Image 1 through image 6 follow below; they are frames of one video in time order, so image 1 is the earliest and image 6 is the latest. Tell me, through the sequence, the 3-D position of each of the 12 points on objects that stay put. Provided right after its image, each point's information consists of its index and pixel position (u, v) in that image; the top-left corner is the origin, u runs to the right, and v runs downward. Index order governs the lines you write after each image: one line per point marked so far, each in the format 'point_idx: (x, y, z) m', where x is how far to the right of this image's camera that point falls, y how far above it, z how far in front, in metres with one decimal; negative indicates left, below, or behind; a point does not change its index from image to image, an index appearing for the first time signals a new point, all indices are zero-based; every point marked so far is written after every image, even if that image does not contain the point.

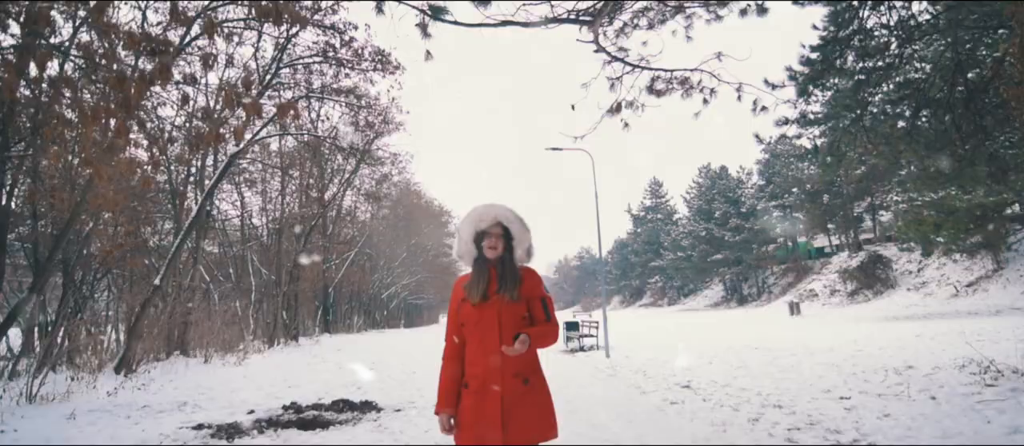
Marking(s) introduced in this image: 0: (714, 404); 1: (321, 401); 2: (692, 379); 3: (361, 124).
0: (+2.2, -2.0, +7.8) m
1: (-2.3, -2.1, +8.7) m
2: (+2.6, -2.3, +10.5) m
3: (-3.7, +2.5, +17.5) m
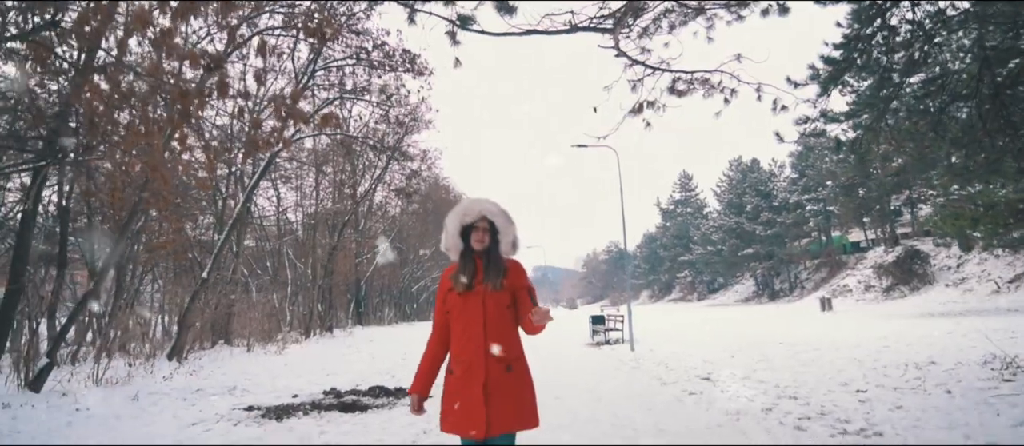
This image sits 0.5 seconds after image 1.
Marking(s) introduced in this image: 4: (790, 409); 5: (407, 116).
0: (+2.5, -1.9, +8.1) m
1: (-2.0, -2.1, +9.2) m
2: (+3.0, -2.2, +10.8) m
3: (-3.0, +2.6, +18.1) m
4: (+2.7, -1.8, +7.0) m
5: (-2.8, +2.9, +19.2) m
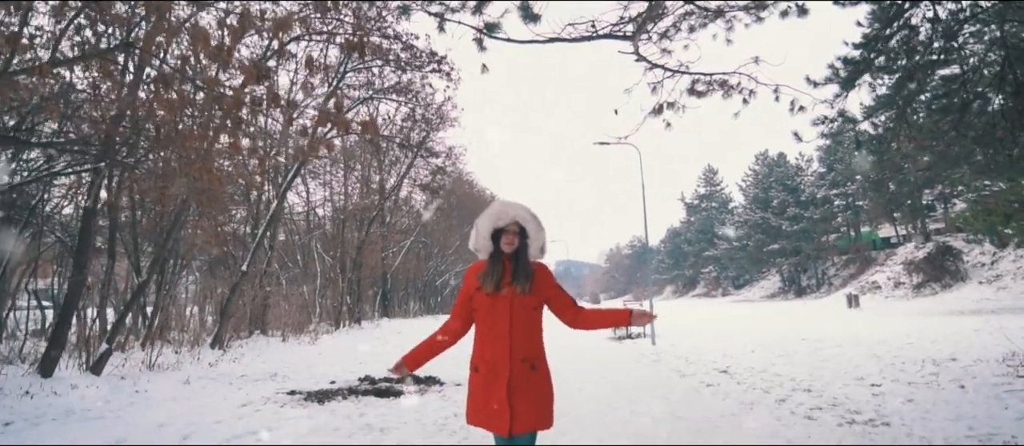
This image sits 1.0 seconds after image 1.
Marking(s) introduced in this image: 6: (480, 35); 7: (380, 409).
0: (+2.7, -1.9, +8.4) m
1: (-1.7, -2.1, +9.7) m
2: (+3.4, -2.2, +11.1) m
3: (-2.4, +2.7, +18.5) m
4: (+2.9, -1.8, +7.3) m
5: (-2.2, +3.0, +19.6) m
6: (-0.3, +2.0, +7.6) m
7: (-1.3, -1.8, +7.0) m
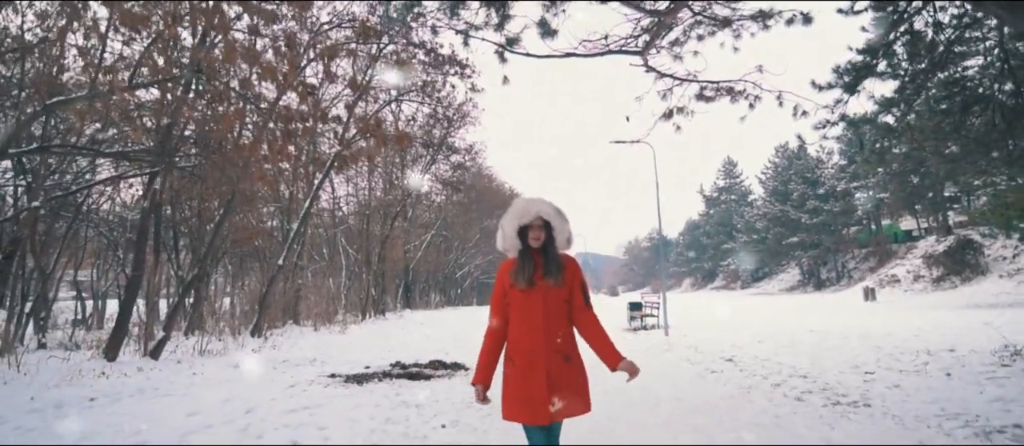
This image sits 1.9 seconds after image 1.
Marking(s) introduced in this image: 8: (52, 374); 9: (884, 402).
0: (+3.0, -1.9, +9.1) m
1: (-1.4, -2.0, +10.5) m
2: (+3.7, -2.1, +11.7) m
3: (-1.9, +2.8, +19.3) m
4: (+3.2, -1.8, +8.0) m
5: (-1.6, +3.1, +20.4) m
6: (-0.1, +2.0, +8.3) m
7: (-1.1, -1.8, +7.8) m
8: (-6.0, -2.0, +9.5) m
9: (+3.5, -1.7, +6.8) m
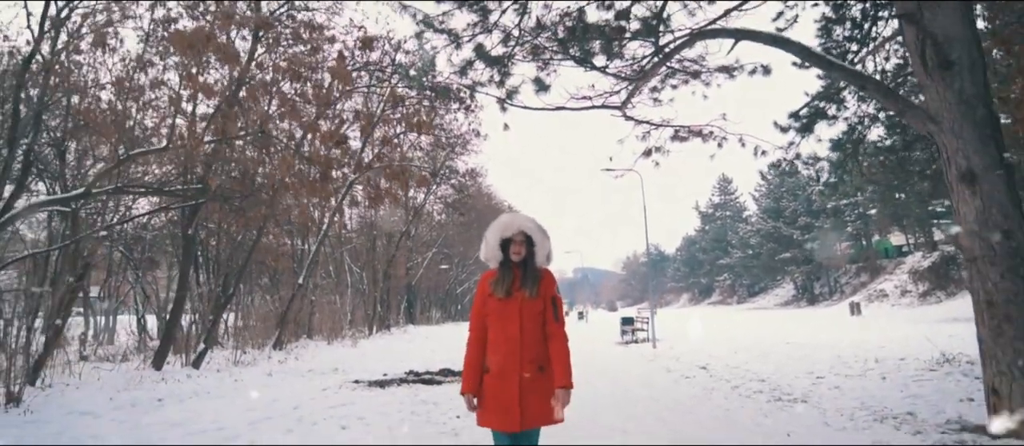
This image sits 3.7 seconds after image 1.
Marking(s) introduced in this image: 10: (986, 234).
0: (+3.0, -2.3, +10.6) m
1: (-1.4, -2.4, +11.9) m
2: (+3.7, -2.6, +13.2) m
3: (-1.9, +2.2, +20.8) m
4: (+3.2, -2.1, +9.4) m
5: (-1.7, +2.5, +21.9) m
6: (-0.1, +1.6, +9.8) m
7: (-1.1, -2.2, +9.3) m
8: (-6.0, -2.4, +10.9) m
9: (+3.5, -2.0, +8.3) m
10: (+3.6, -0.1, +5.5) m
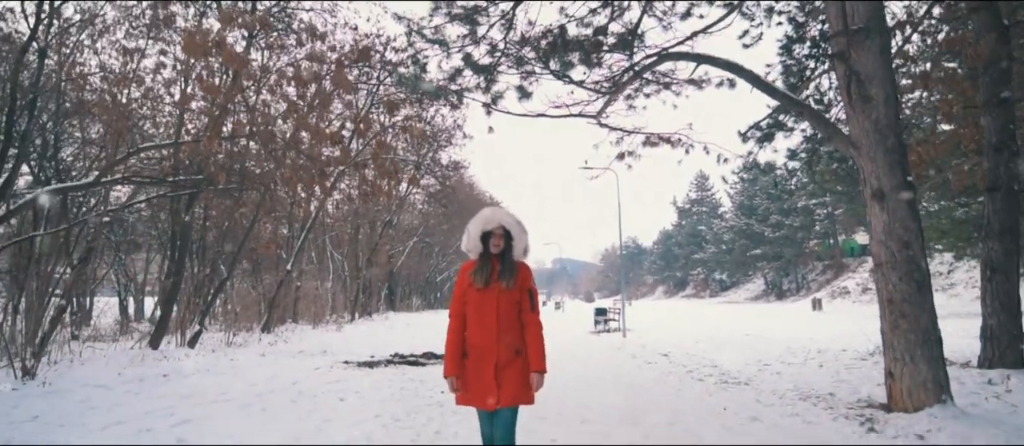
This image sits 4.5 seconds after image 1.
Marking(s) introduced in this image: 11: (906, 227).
0: (+2.6, -2.3, +11.6) m
1: (-1.8, -2.3, +12.8) m
2: (+3.2, -2.6, +14.3) m
3: (-2.5, +2.5, +21.6) m
4: (+2.8, -2.2, +10.5) m
5: (-2.3, +2.8, +22.7) m
6: (-0.4, +1.7, +10.7) m
7: (-1.4, -2.1, +10.2) m
8: (-6.4, -2.2, +11.6) m
9: (+3.2, -2.1, +9.3) m
10: (+3.5, -0.2, +6.6) m
11: (+3.6, 0.0, +6.5) m
